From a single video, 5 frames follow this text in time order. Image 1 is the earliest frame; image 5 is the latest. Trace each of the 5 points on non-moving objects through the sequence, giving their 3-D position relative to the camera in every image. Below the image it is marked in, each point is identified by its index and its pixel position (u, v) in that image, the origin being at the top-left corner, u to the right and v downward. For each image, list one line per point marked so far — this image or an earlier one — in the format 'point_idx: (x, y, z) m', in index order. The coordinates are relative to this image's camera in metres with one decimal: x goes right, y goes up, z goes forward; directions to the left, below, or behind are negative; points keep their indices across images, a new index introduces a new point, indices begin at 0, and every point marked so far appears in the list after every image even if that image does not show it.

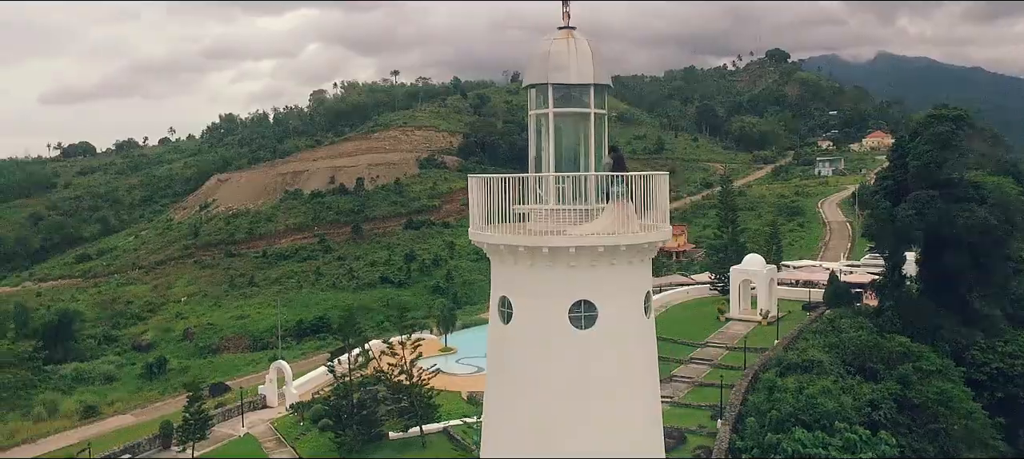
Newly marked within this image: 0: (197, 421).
0: (-5.7, -3.4, +14.1) m
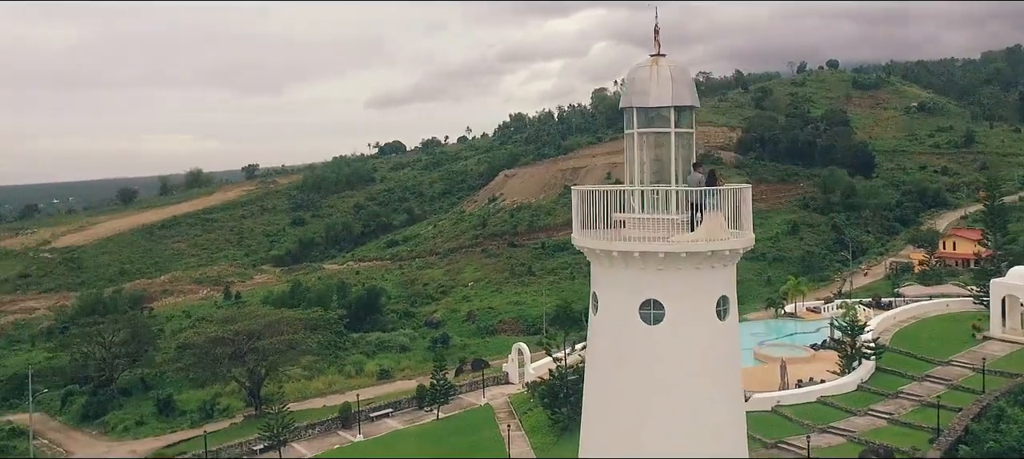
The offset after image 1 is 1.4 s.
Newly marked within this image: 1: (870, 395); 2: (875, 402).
0: (-1.4, -3.3, +16.3) m
1: (+7.0, -3.2, +15.2) m
2: (+6.9, -3.3, +14.8) m
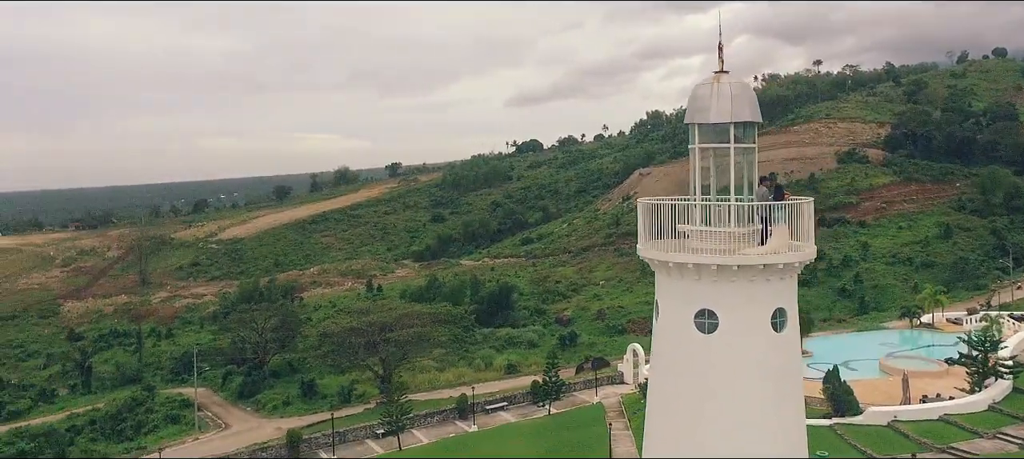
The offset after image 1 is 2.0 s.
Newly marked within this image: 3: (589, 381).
0: (+0.9, -3.3, +16.7) m
1: (+9.1, -3.4, +14.2) m
2: (+8.9, -3.4, +13.8) m
3: (+1.8, -3.6, +18.6) m
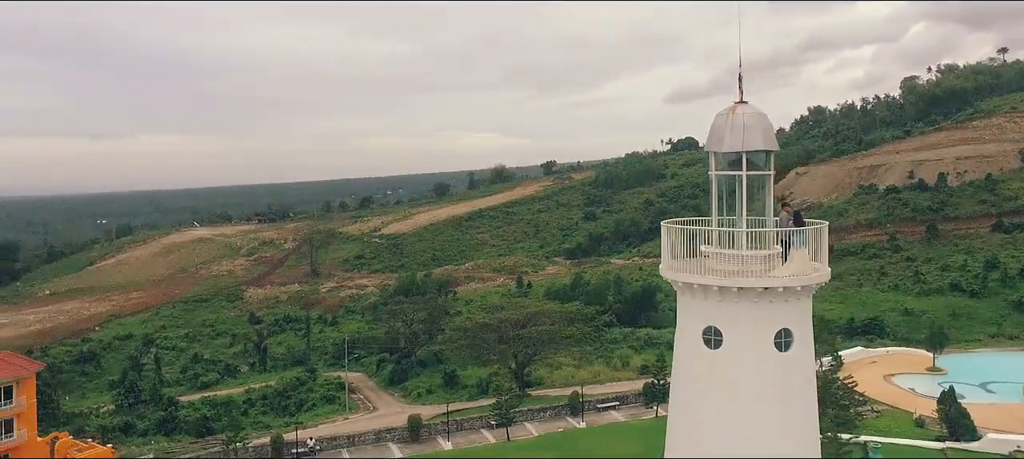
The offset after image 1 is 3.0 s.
0: (+3.4, -3.5, +17.0) m
1: (+10.8, -3.6, +12.9) m
2: (+10.6, -3.7, +12.5) m
3: (+4.6, -3.8, +18.7) m
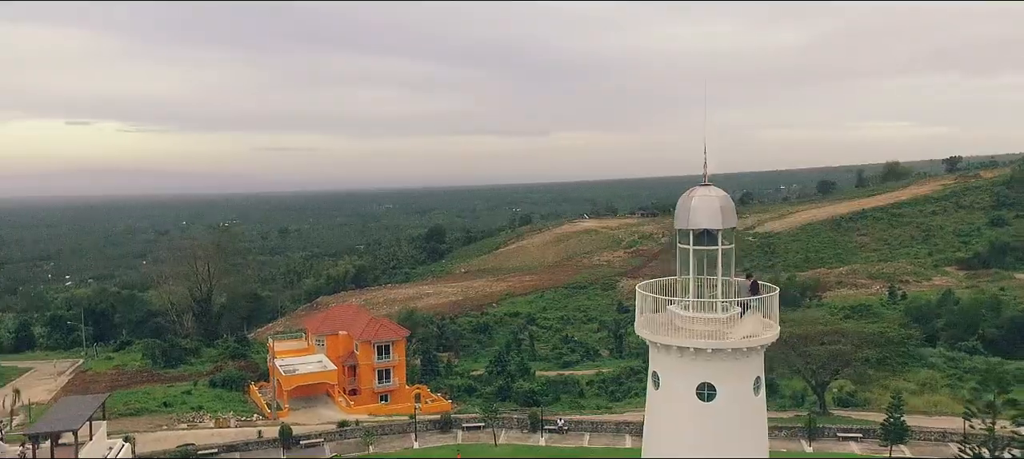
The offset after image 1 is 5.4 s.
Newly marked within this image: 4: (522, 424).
0: (+8.3, -4.1, +16.1) m
1: (+12.9, -4.6, +8.9) m
2: (+12.5, -4.6, +8.7) m
3: (+10.2, -4.5, +17.0) m
4: (+0.2, -4.7, +18.9) m
